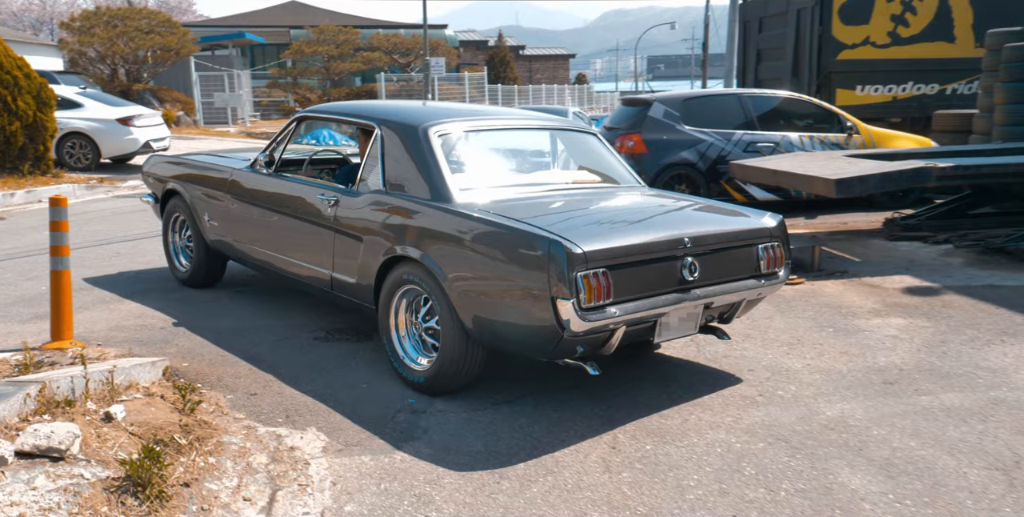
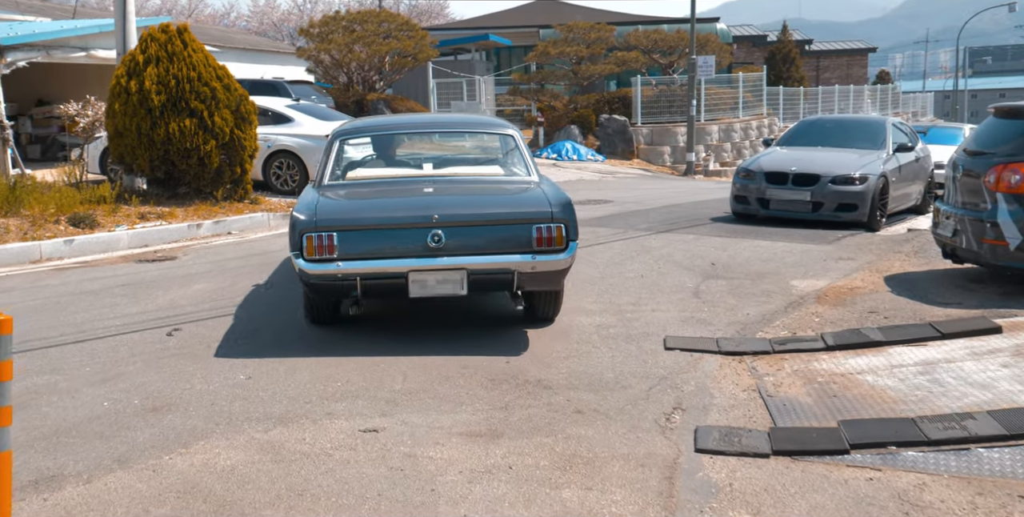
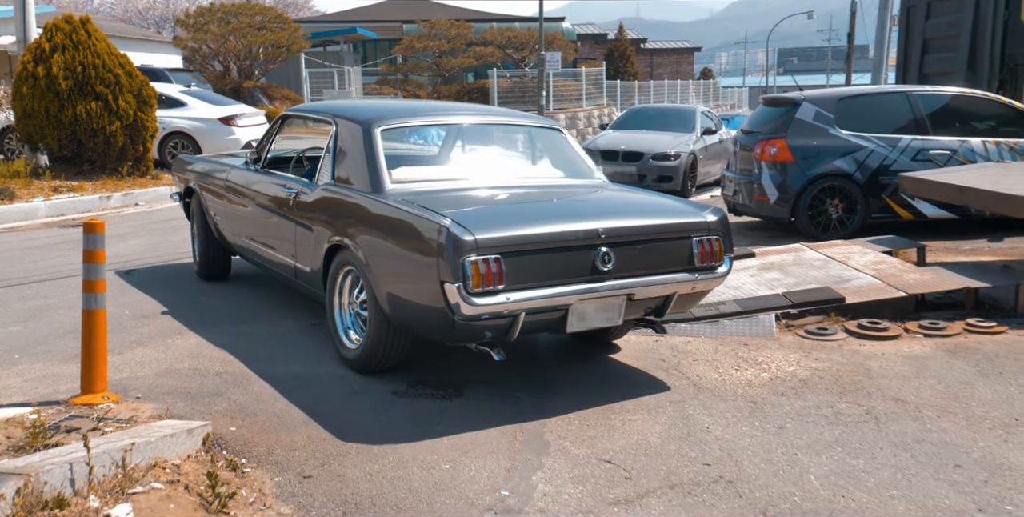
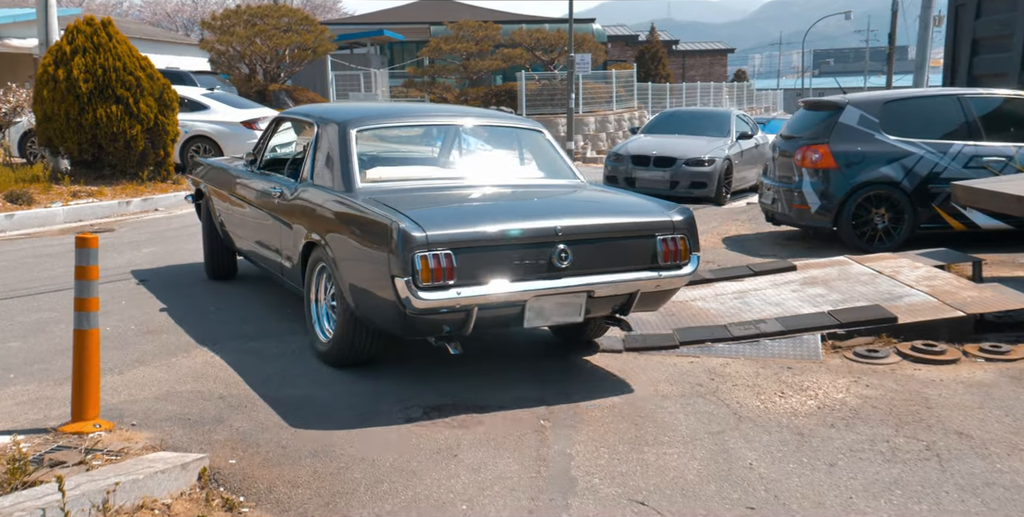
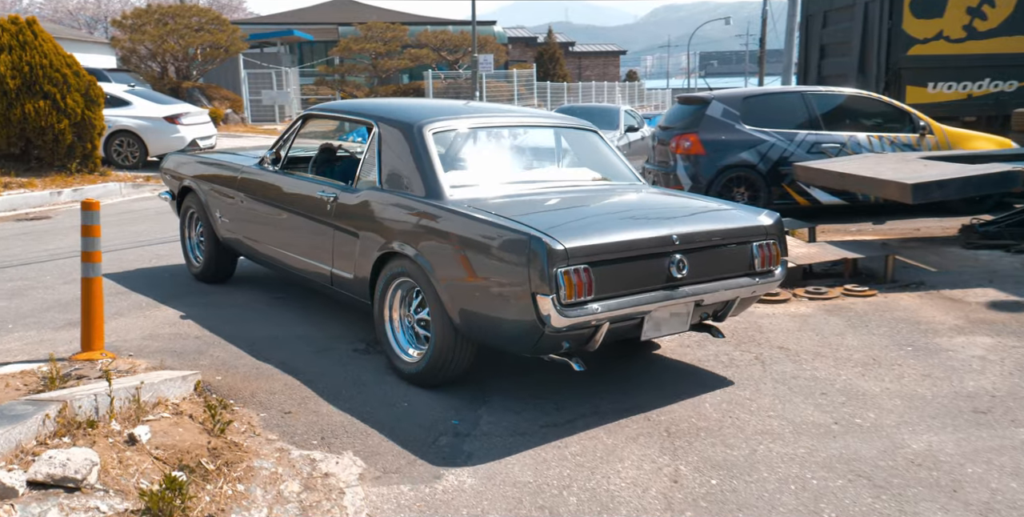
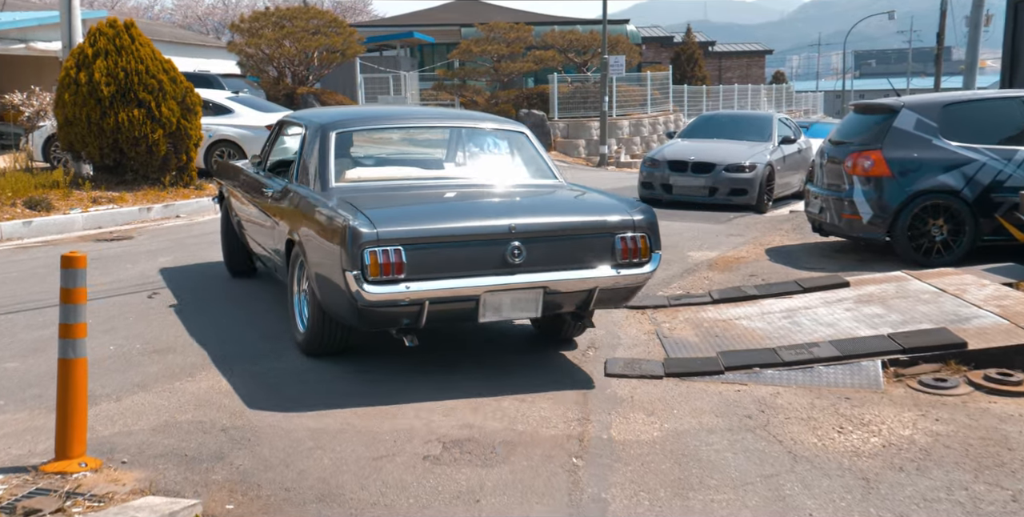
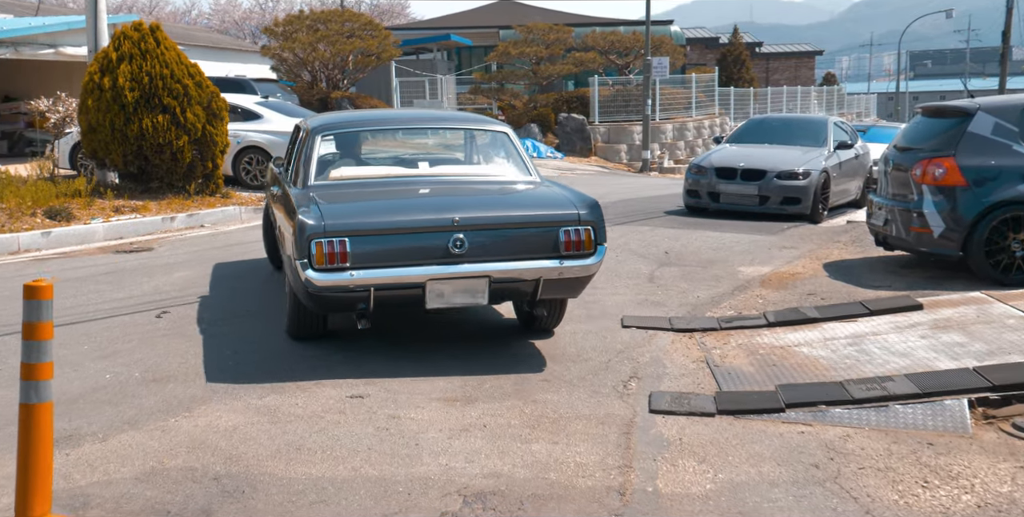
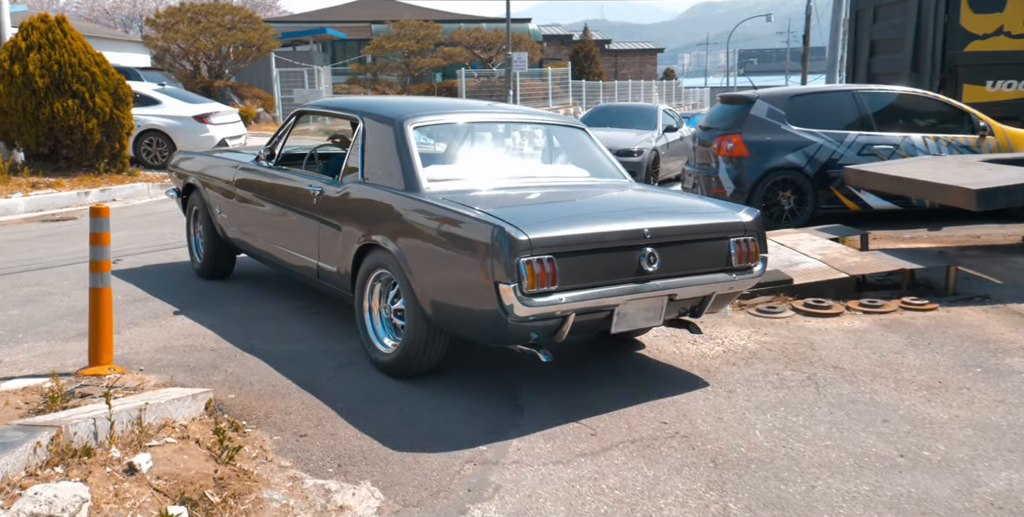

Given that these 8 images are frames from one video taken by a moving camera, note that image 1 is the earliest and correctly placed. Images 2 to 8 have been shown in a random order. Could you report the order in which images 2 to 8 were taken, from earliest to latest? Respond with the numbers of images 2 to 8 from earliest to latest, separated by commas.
5, 8, 3, 4, 6, 7, 2
